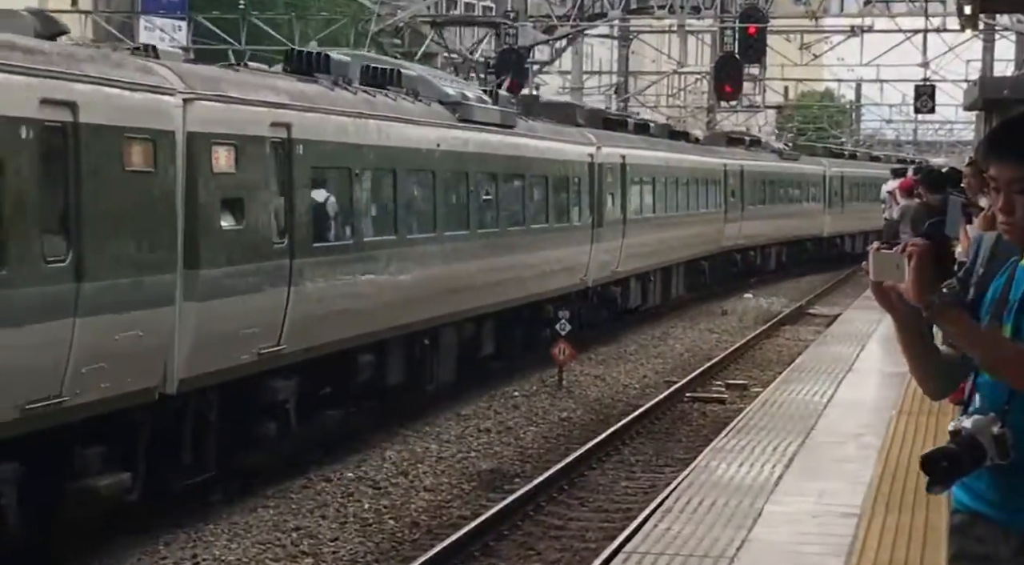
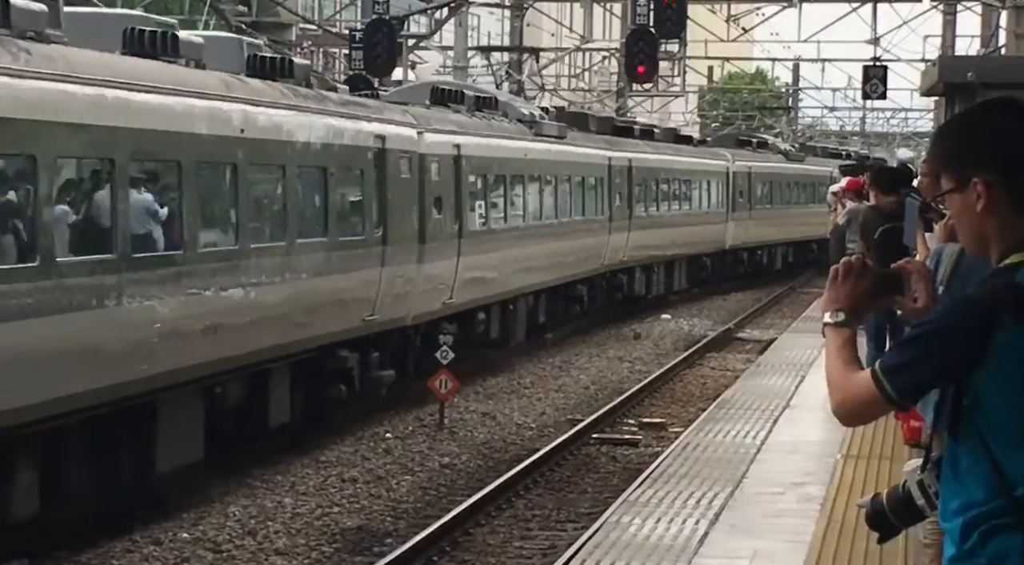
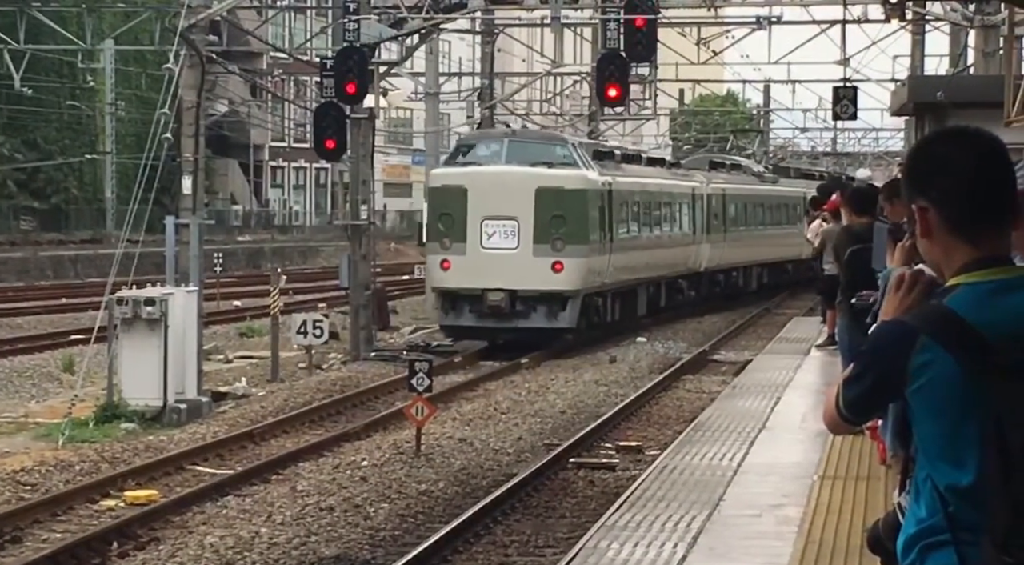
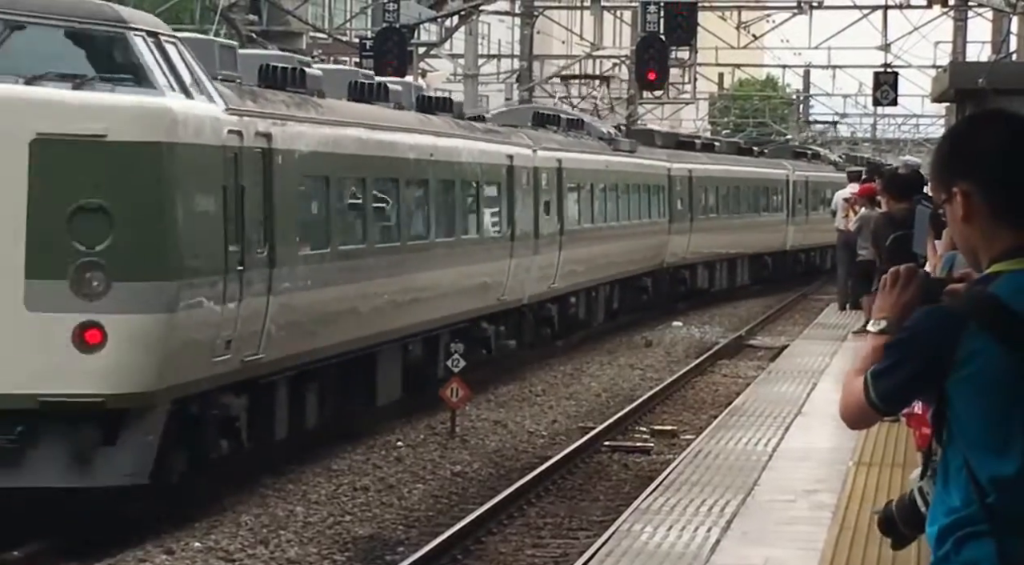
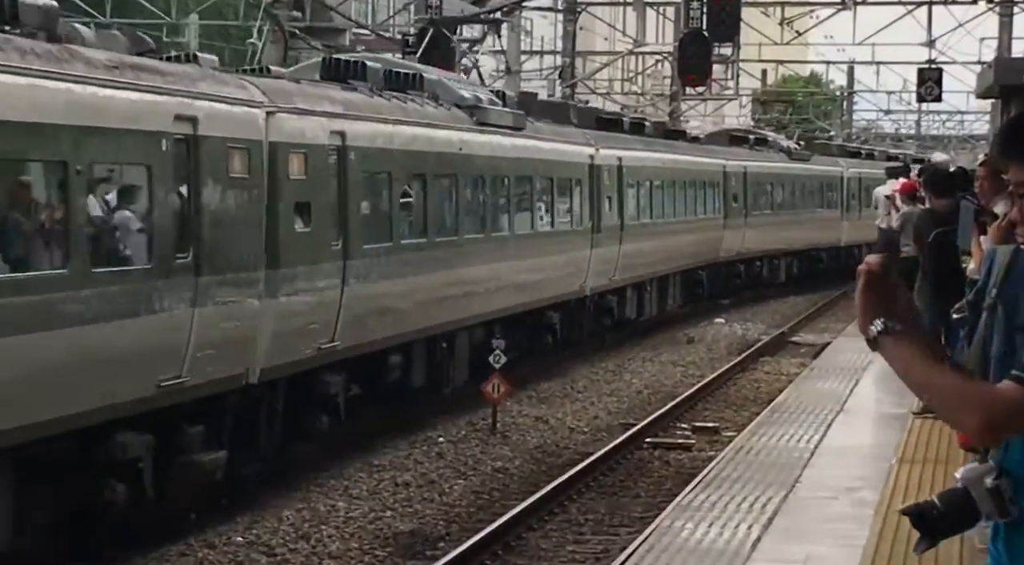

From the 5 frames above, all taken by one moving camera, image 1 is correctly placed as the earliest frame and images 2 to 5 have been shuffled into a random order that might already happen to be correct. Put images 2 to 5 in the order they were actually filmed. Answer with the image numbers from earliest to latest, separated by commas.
5, 2, 4, 3
